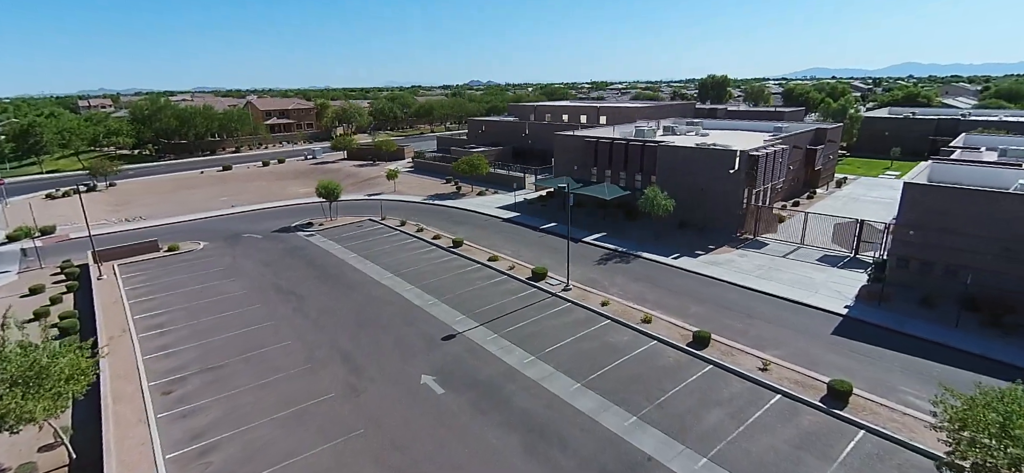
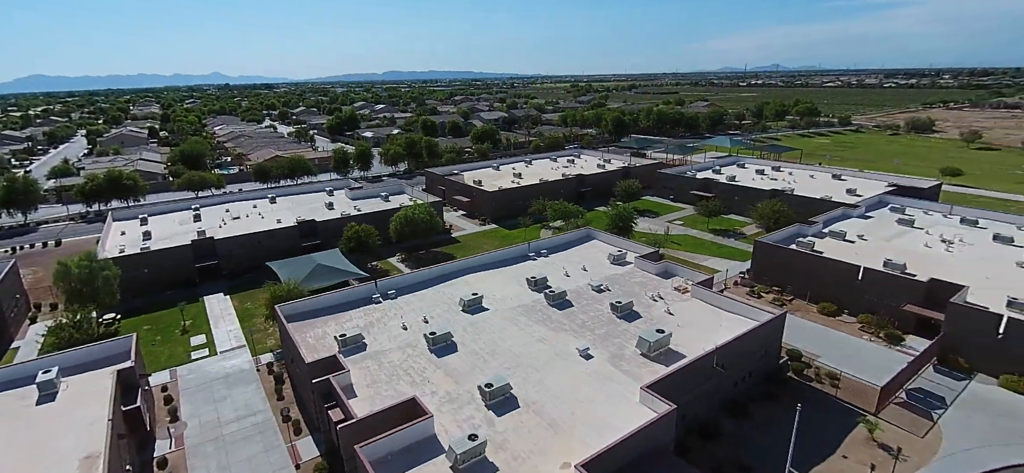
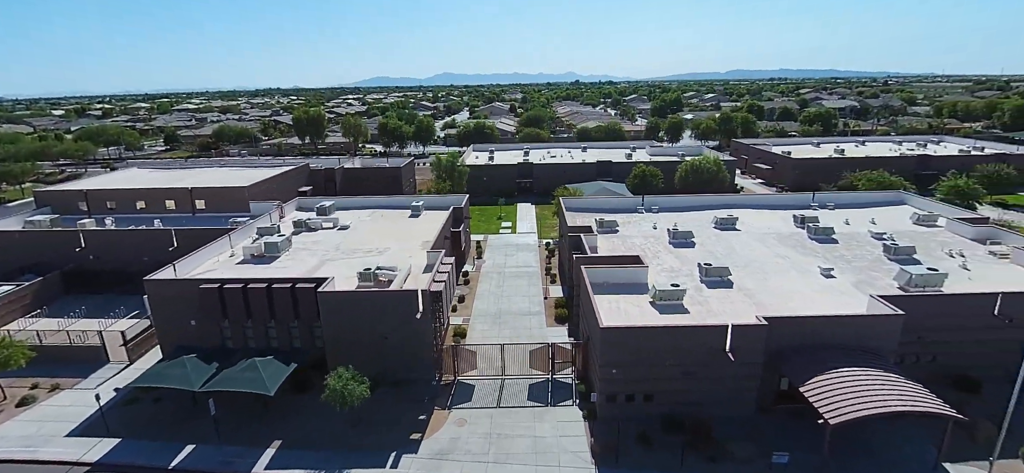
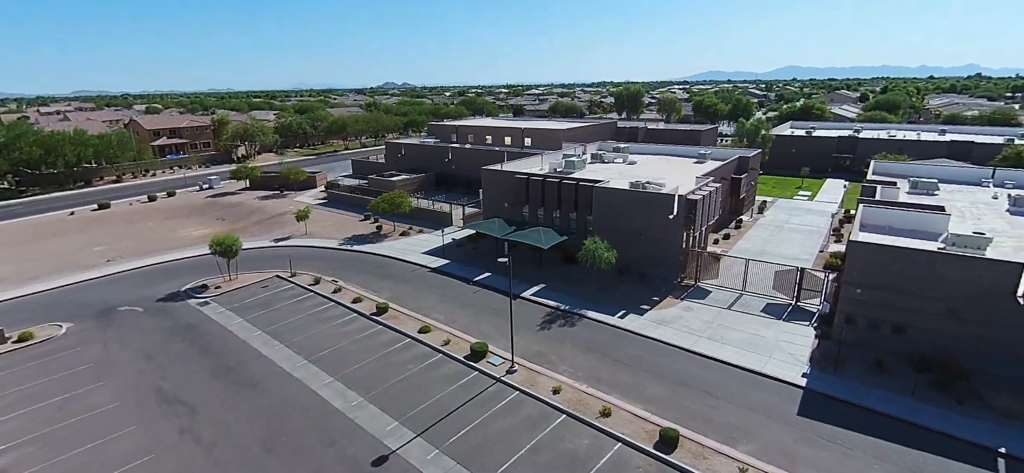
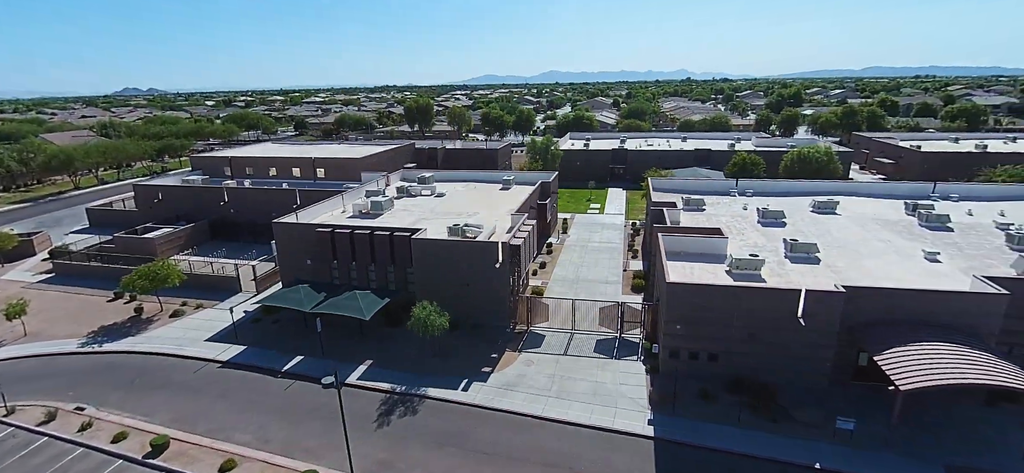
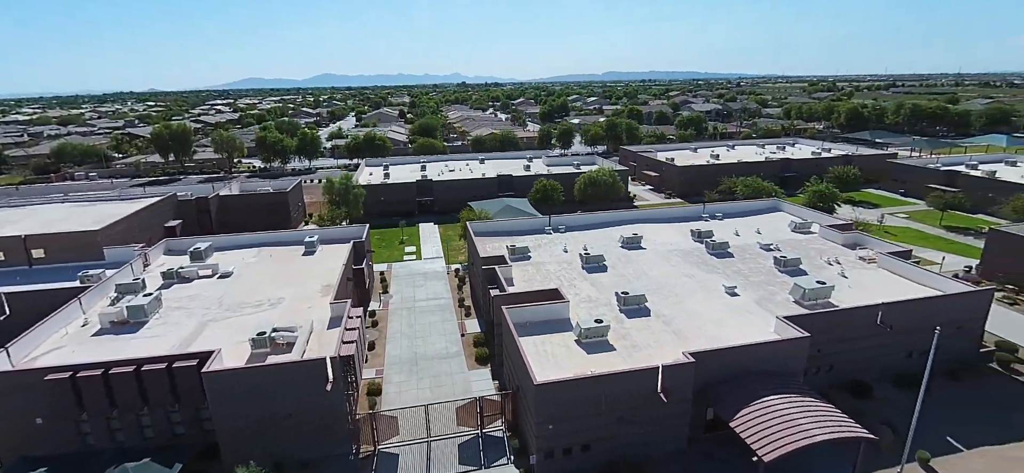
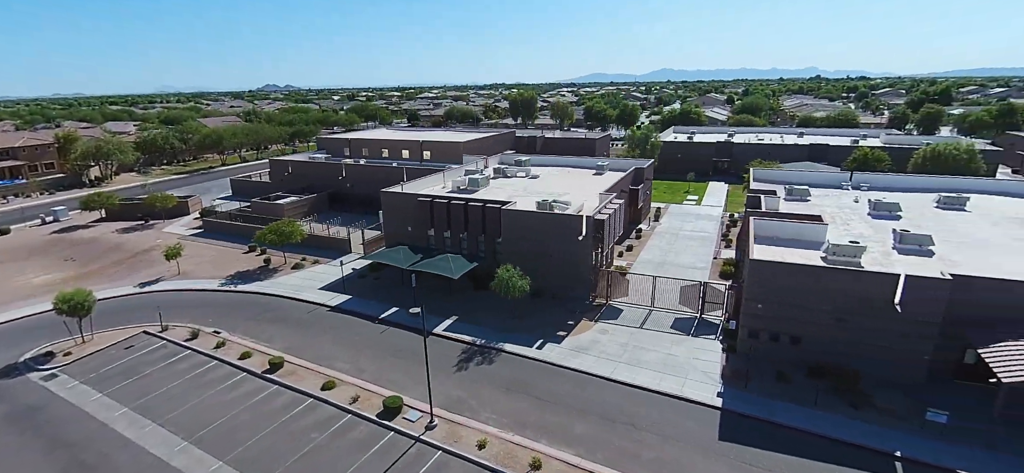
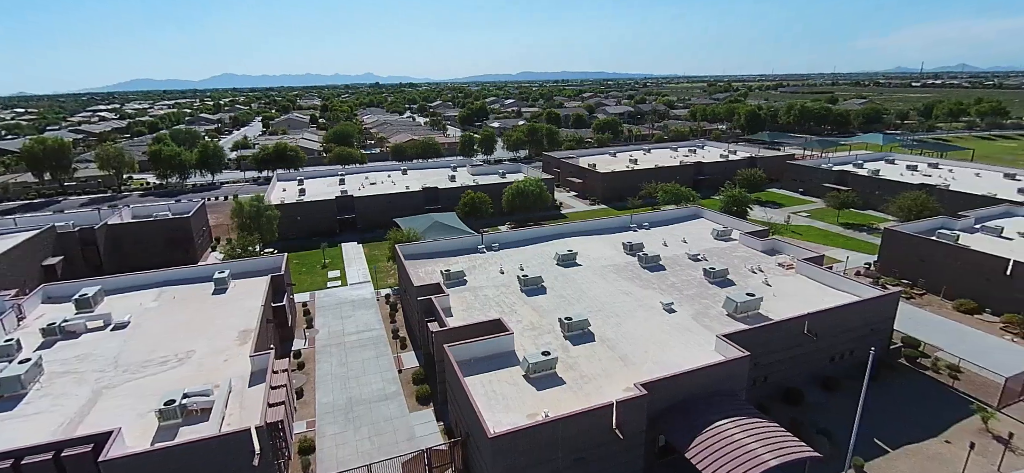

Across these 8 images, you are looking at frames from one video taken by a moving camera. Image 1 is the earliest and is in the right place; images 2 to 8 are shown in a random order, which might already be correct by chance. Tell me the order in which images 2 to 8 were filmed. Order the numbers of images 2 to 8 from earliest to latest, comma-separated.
4, 7, 5, 3, 6, 8, 2
